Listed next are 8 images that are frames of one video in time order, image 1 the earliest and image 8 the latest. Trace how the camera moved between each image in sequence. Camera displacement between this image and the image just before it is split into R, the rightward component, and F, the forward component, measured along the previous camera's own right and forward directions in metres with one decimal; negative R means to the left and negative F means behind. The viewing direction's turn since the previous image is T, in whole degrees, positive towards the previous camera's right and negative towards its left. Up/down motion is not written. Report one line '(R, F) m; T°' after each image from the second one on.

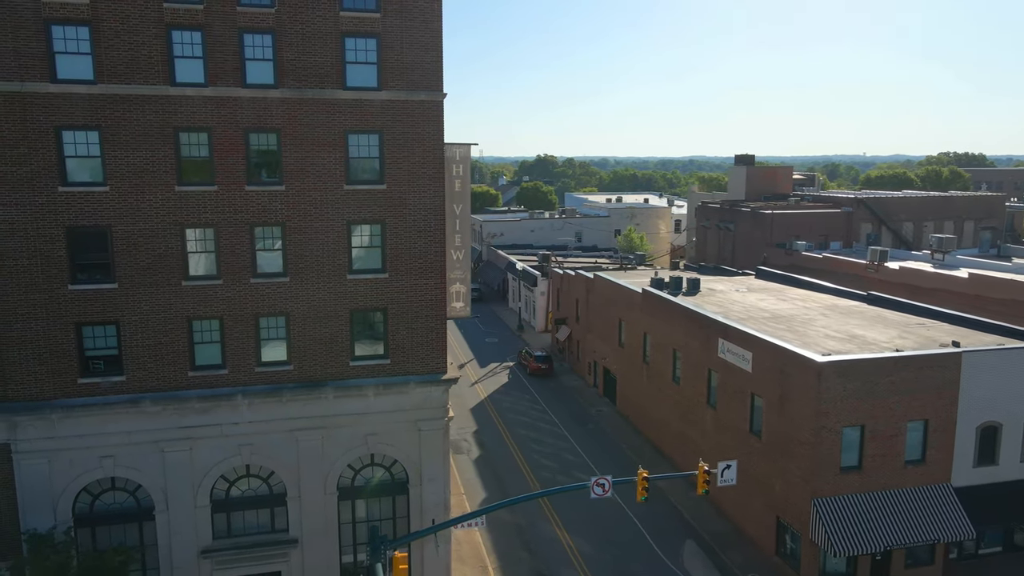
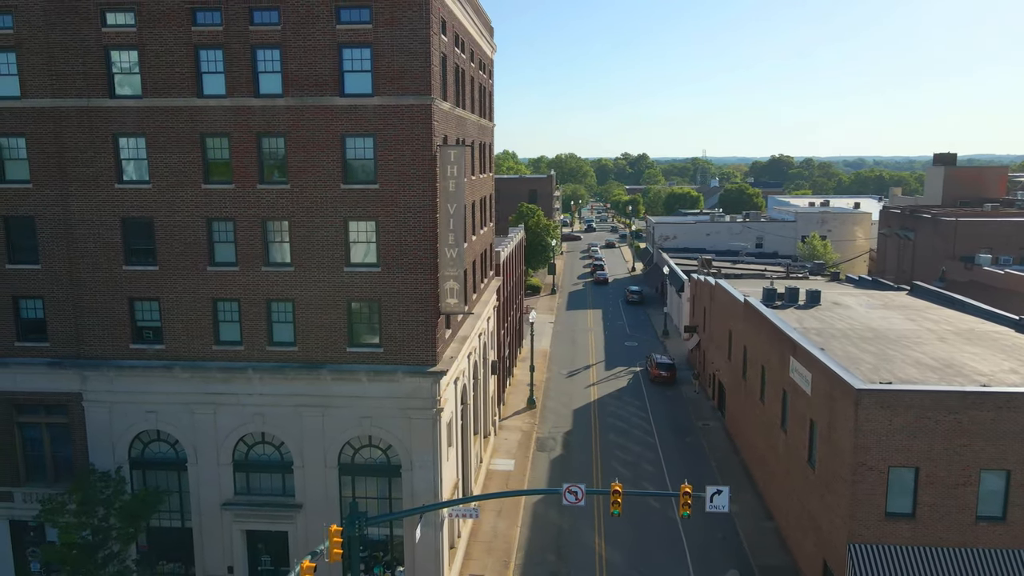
(+8.1, +1.0) m; -17°
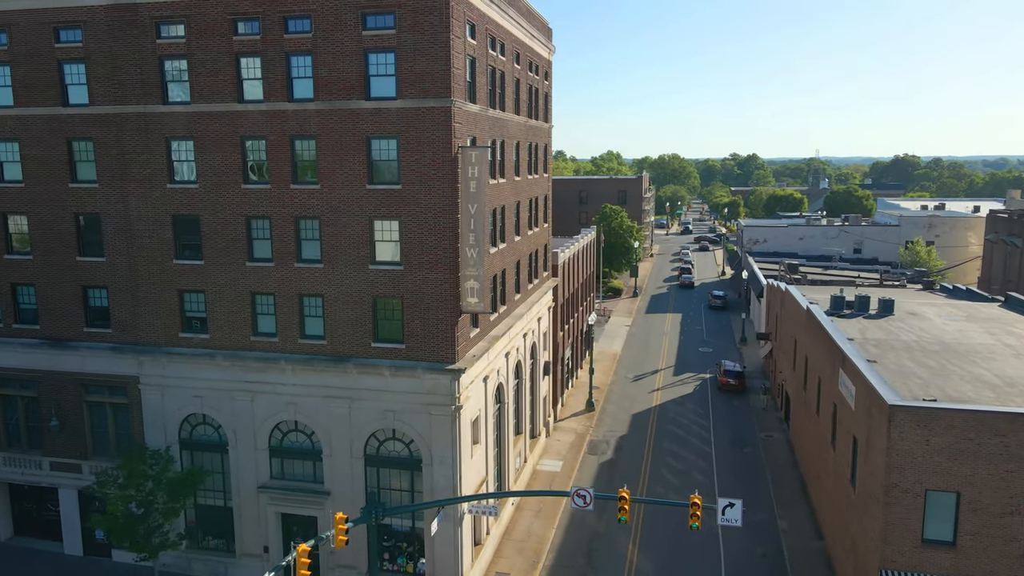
(+3.0, +0.1) m; -8°
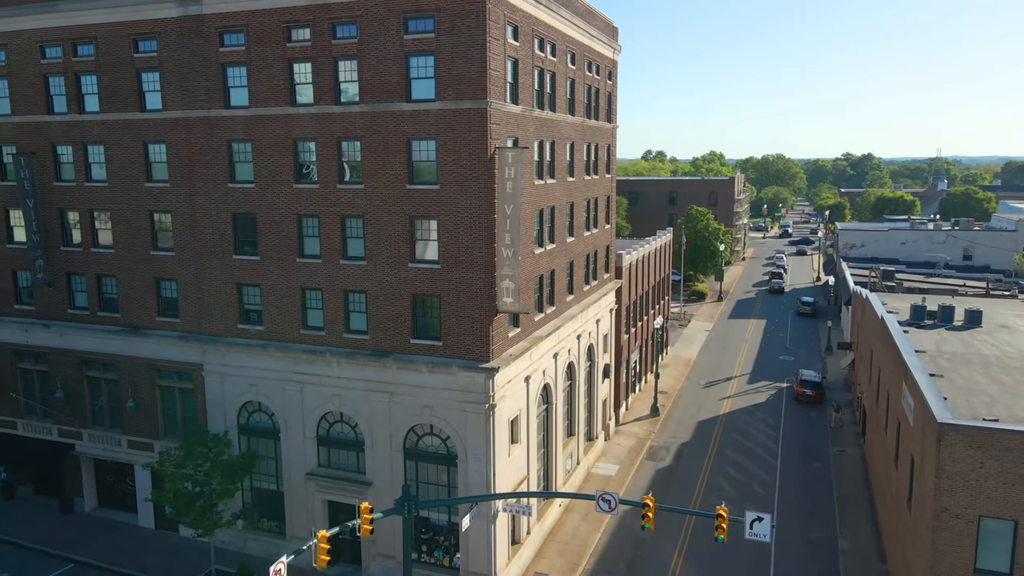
(+2.3, +0.1) m; -8°
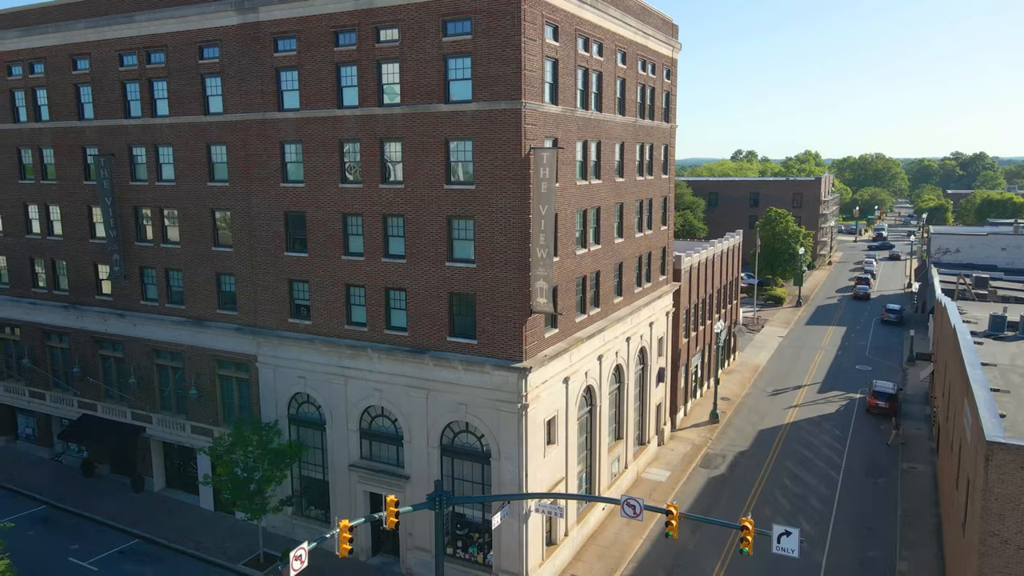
(+1.8, +0.1) m; -7°
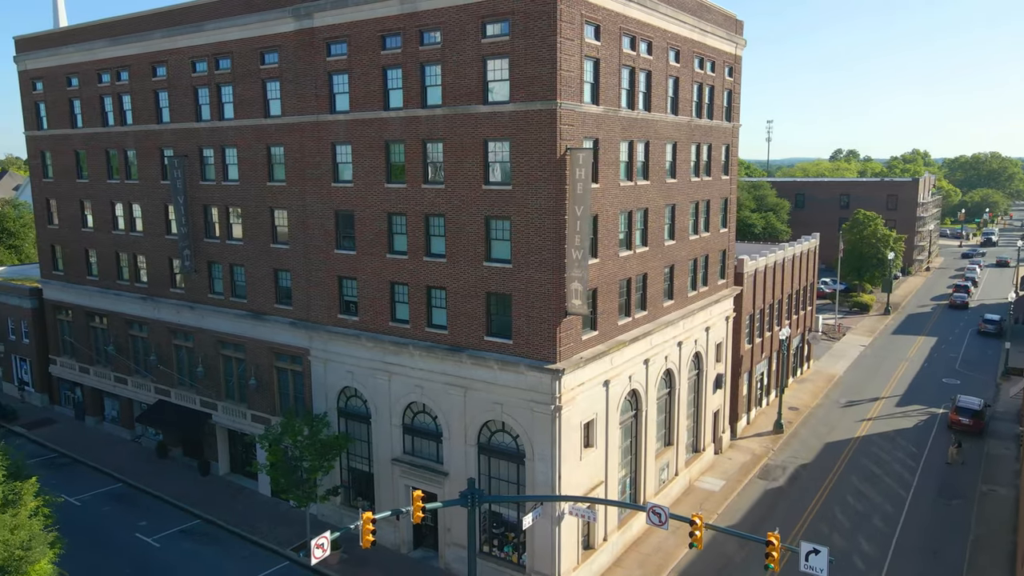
(+1.9, +0.1) m; -7°
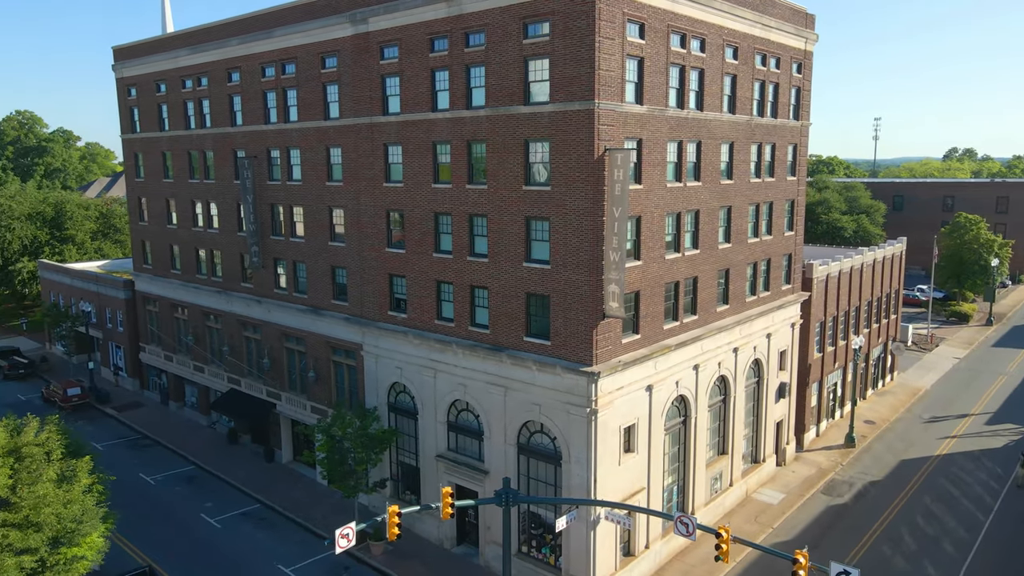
(+1.9, +0.1) m; -7°
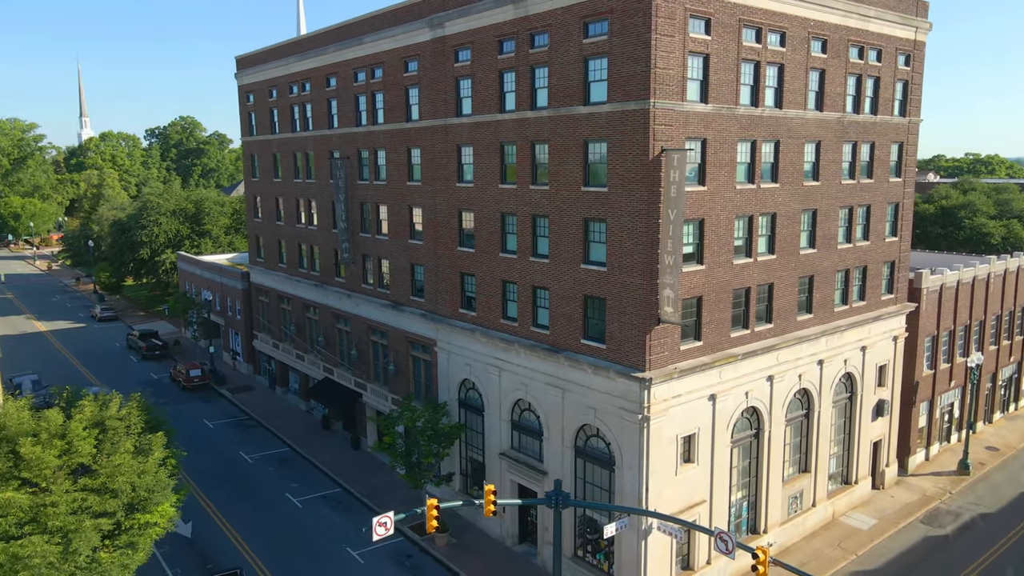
(+2.6, +0.2) m; -10°
